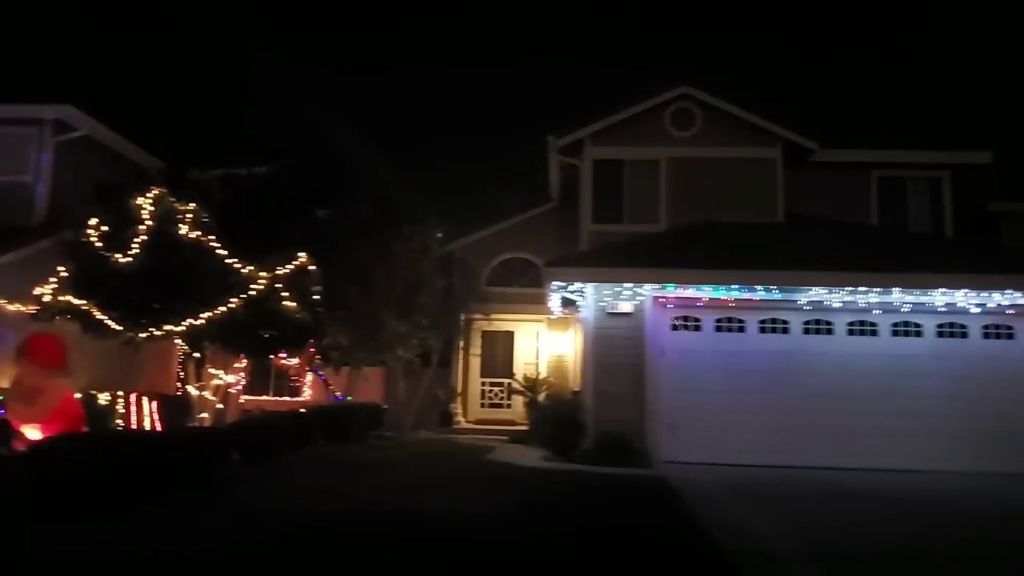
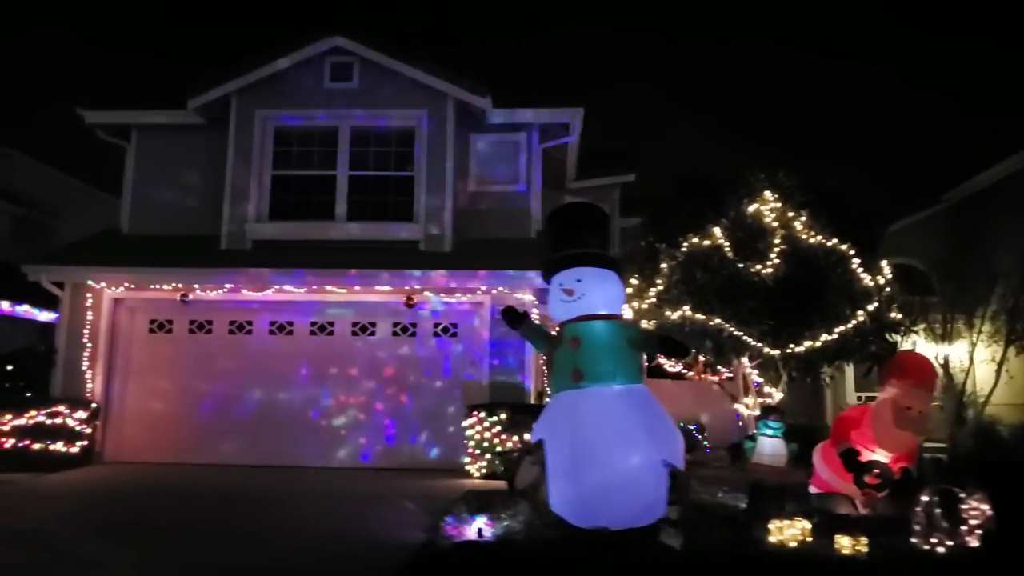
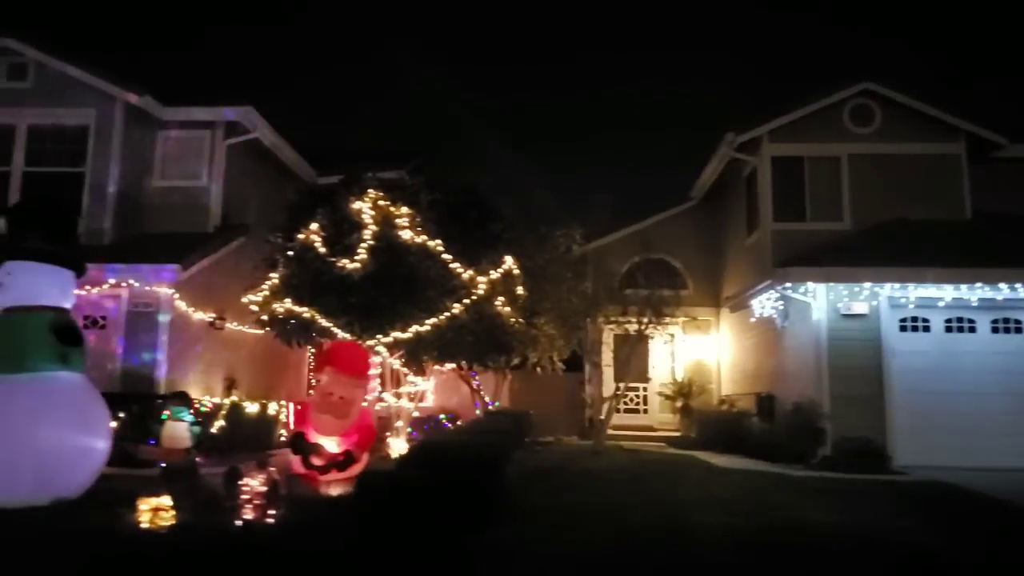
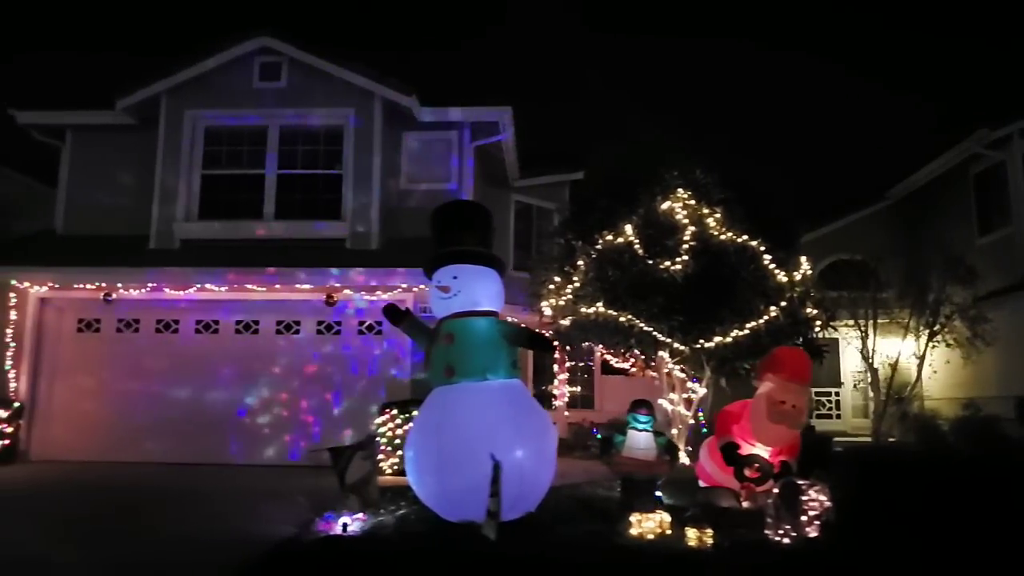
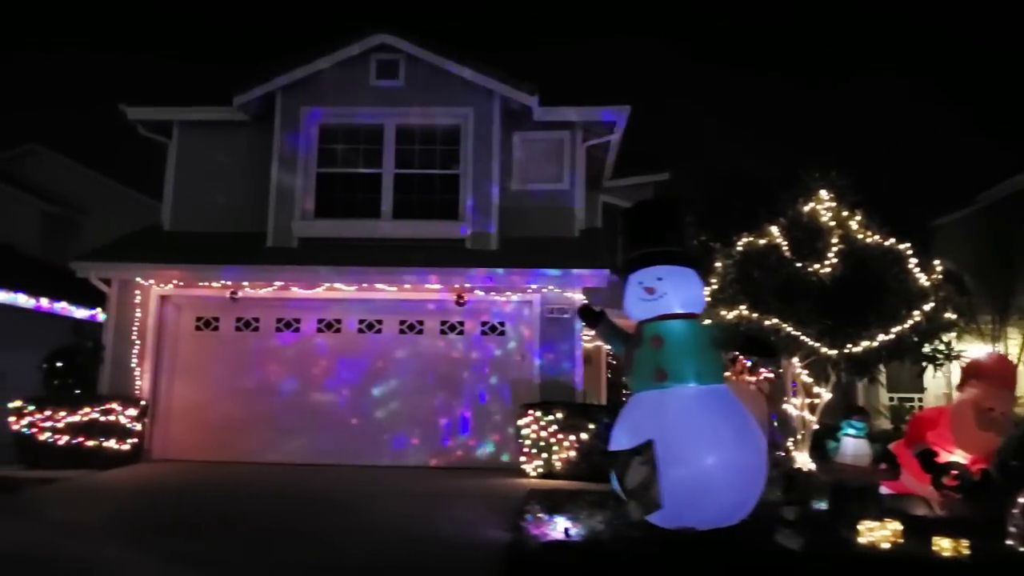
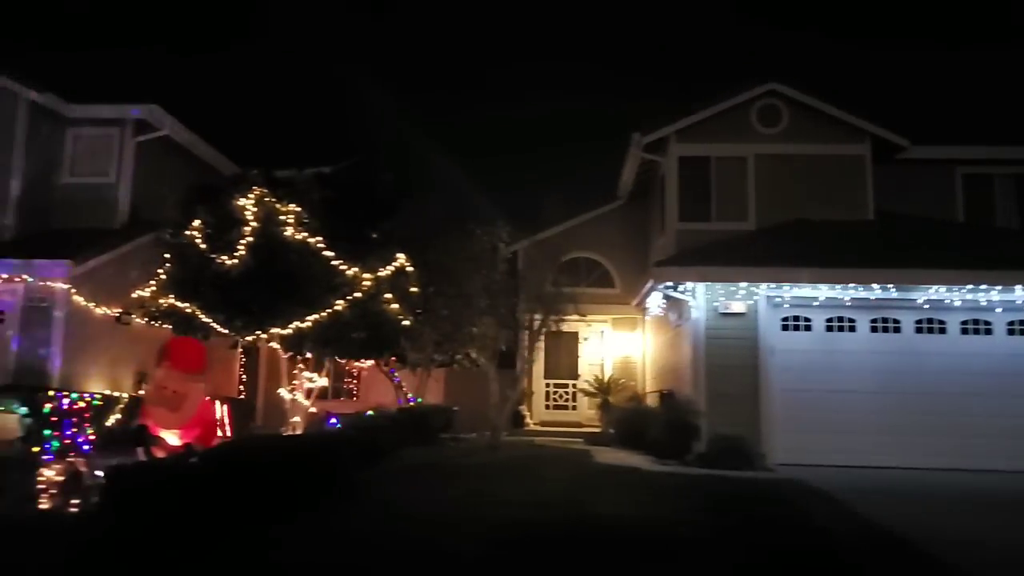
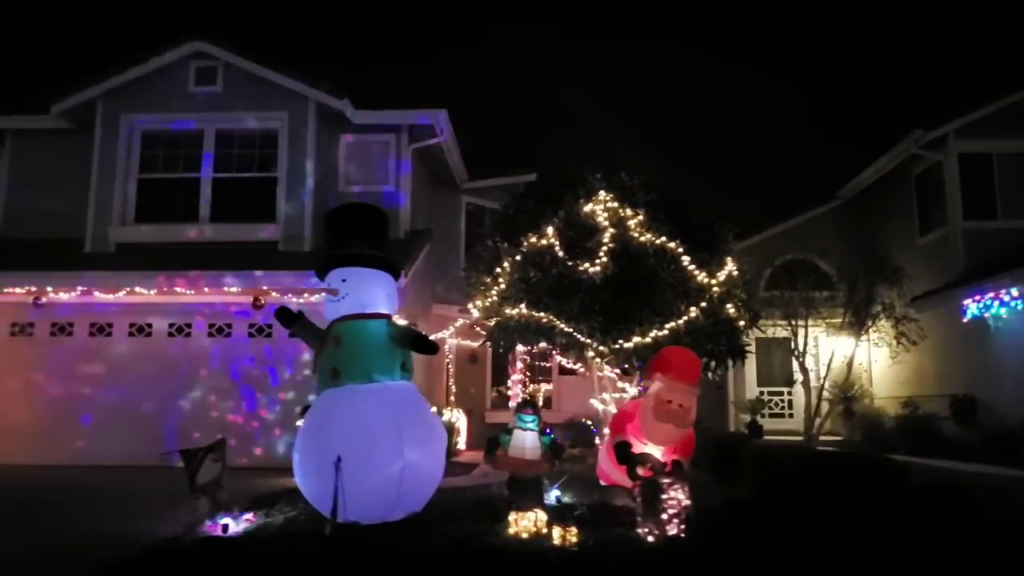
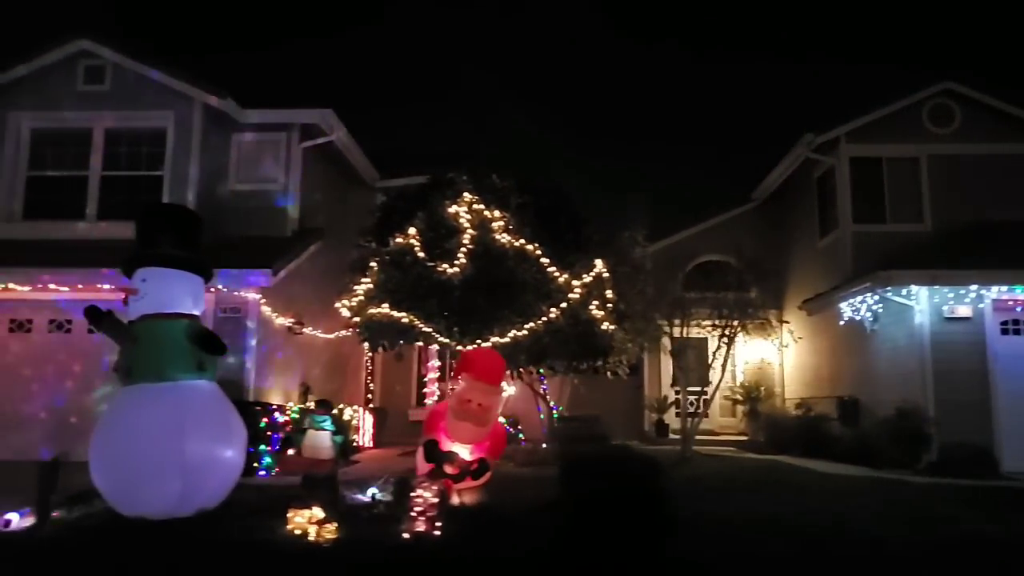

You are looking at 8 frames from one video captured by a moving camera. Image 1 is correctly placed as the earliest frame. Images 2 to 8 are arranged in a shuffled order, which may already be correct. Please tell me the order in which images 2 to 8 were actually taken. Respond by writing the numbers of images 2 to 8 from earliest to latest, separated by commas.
6, 3, 8, 7, 4, 2, 5
